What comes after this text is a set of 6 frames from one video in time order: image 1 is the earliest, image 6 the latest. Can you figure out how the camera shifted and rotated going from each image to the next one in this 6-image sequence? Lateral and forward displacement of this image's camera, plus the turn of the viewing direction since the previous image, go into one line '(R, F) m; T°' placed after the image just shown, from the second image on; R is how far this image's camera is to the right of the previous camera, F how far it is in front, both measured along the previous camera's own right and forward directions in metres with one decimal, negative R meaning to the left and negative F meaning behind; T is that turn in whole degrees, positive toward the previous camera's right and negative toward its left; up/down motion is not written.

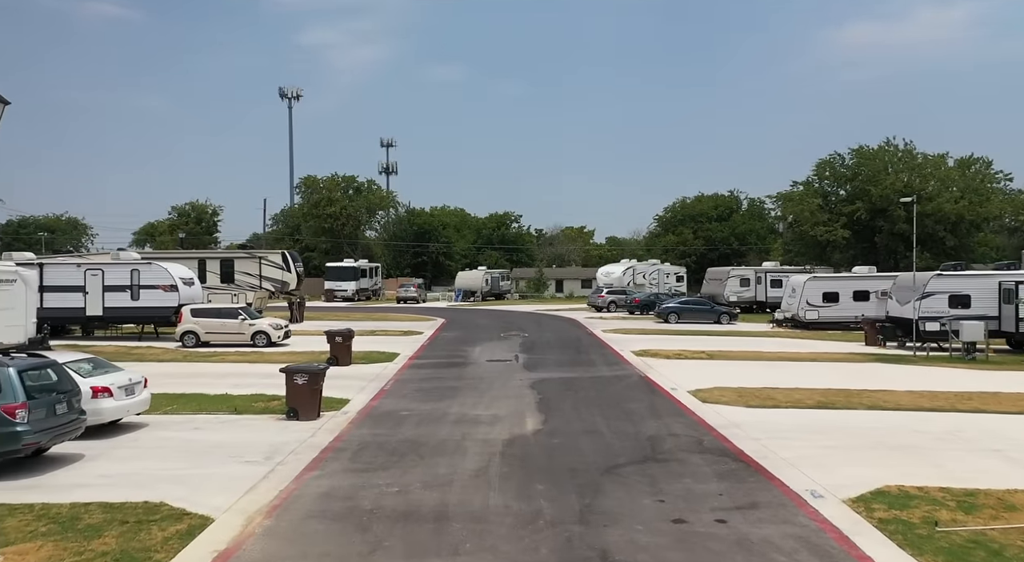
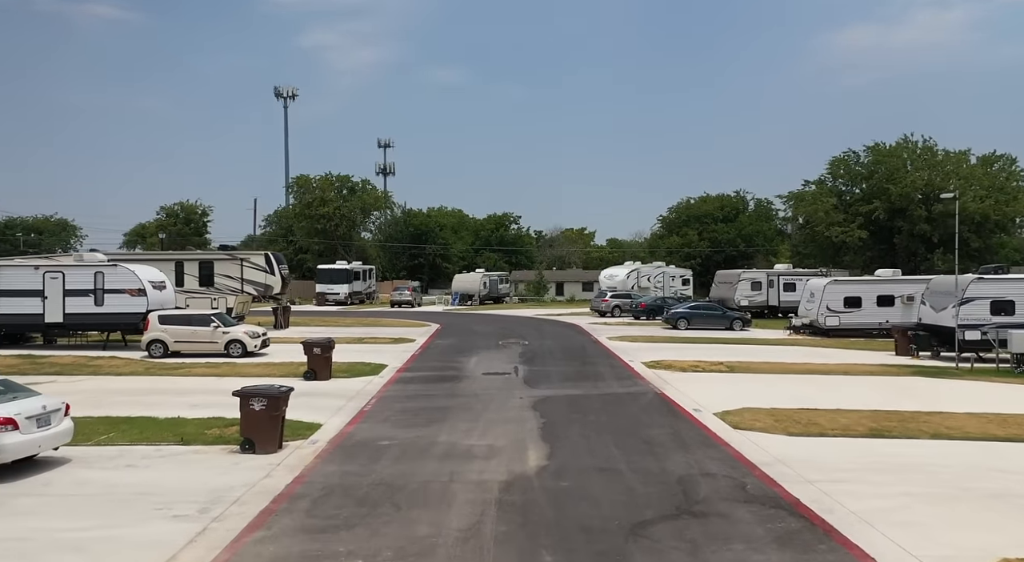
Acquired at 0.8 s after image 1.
(0.0, +2.2) m; 0°
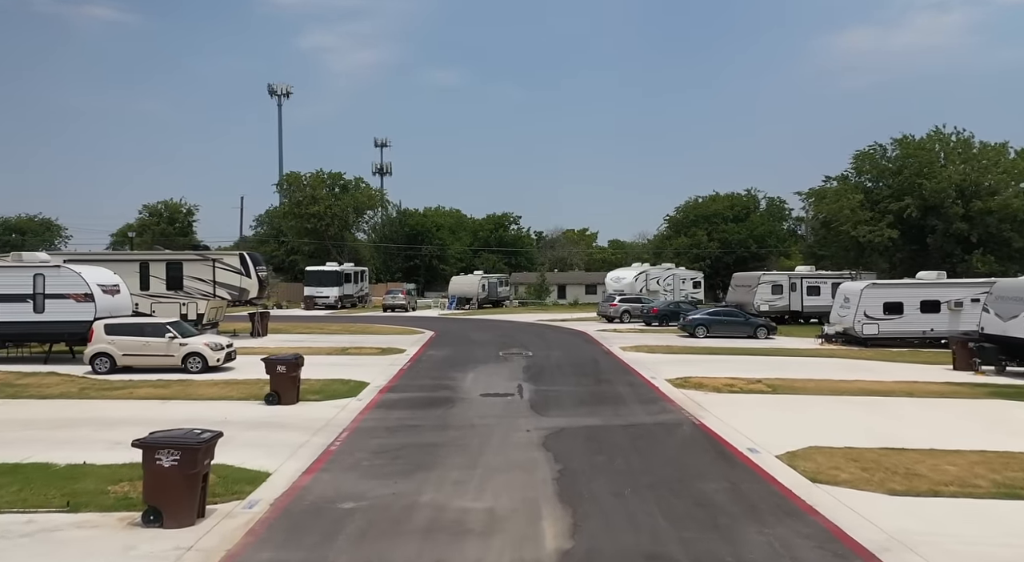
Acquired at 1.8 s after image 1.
(-0.1, +3.2) m; 0°
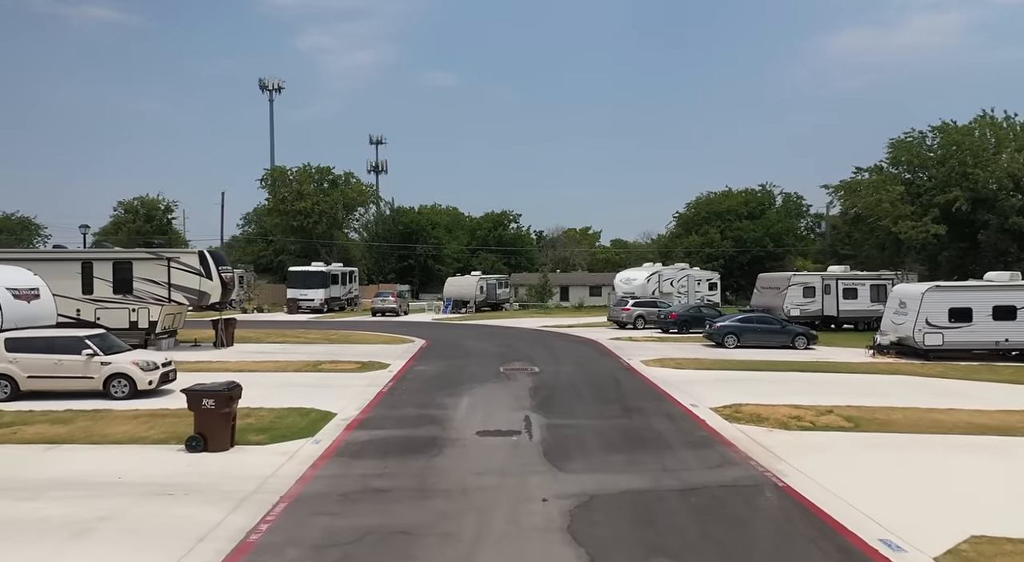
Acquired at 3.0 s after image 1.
(-0.1, +4.1) m; 0°
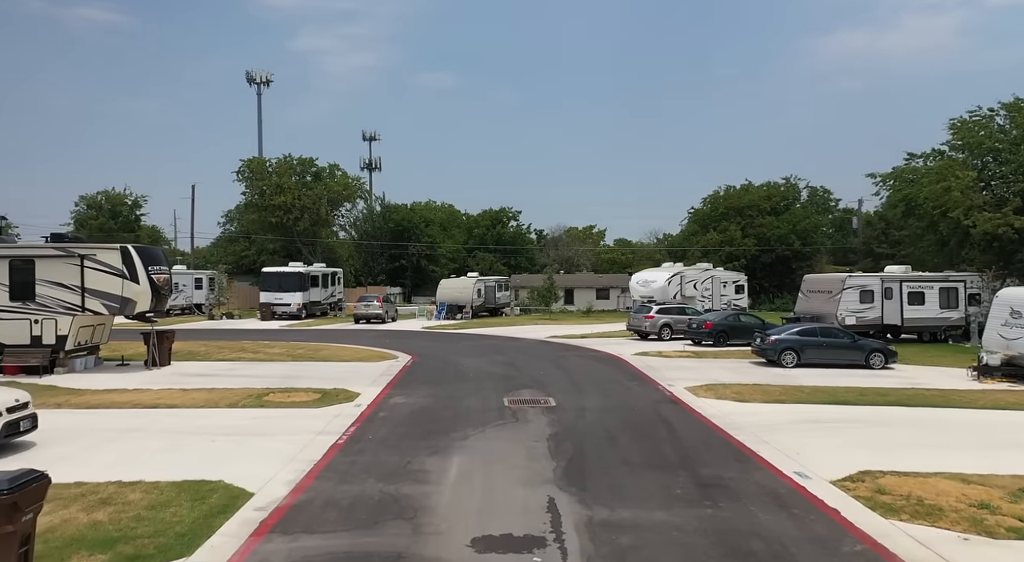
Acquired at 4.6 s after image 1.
(-0.2, +5.4) m; 0°
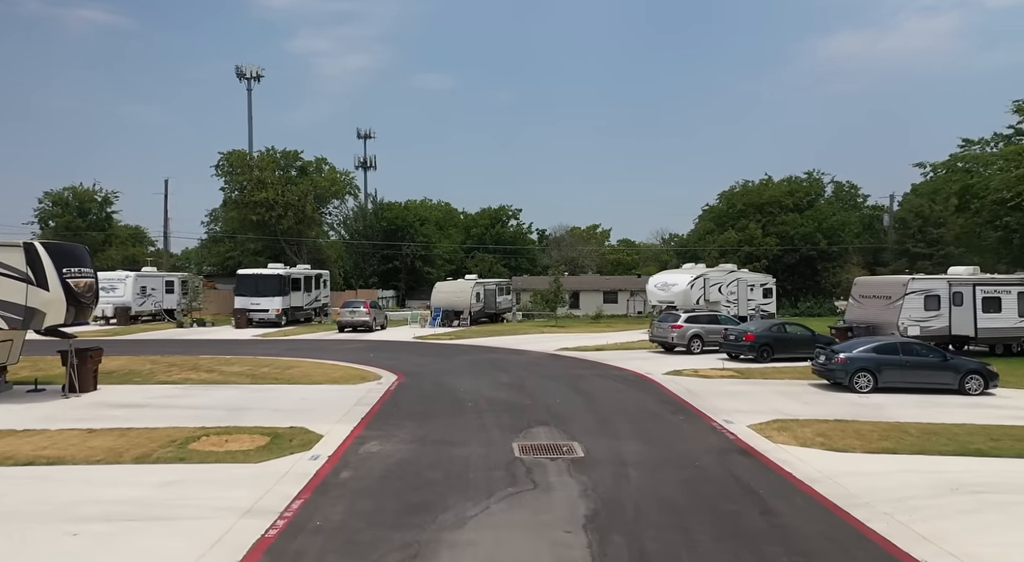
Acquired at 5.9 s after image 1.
(-0.2, +4.3) m; 0°
